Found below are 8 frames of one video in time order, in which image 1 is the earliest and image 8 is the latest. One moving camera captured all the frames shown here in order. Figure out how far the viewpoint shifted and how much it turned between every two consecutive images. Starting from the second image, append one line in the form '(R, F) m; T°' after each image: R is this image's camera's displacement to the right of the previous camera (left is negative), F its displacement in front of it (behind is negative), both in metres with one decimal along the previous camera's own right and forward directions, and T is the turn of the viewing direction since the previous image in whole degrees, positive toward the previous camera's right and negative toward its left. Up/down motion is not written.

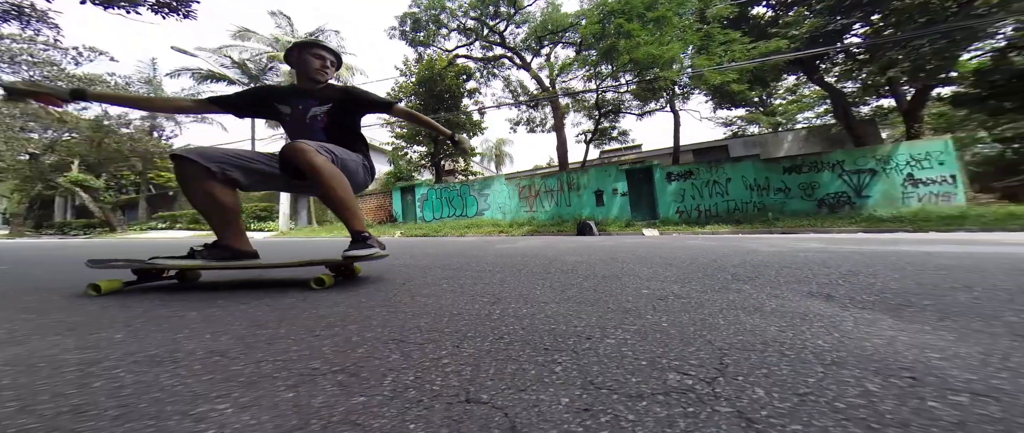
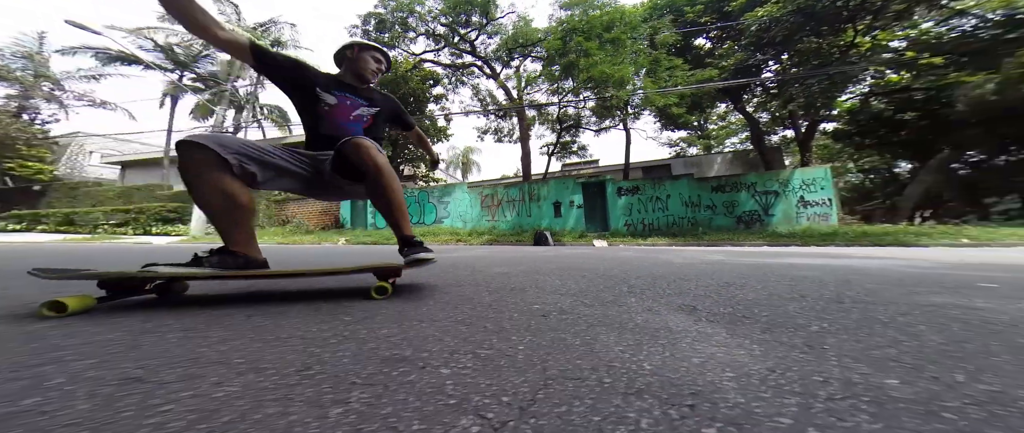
(+0.1, 0.0) m; +11°
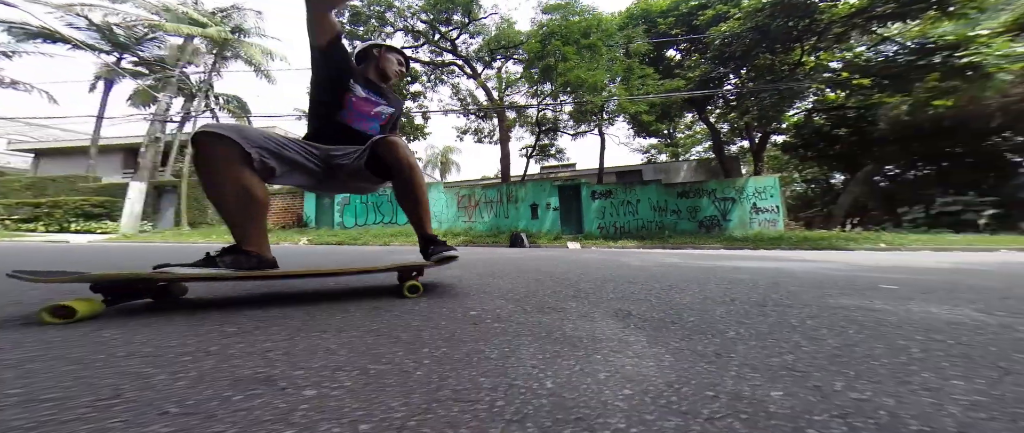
(+0.1, 0.0) m; +6°
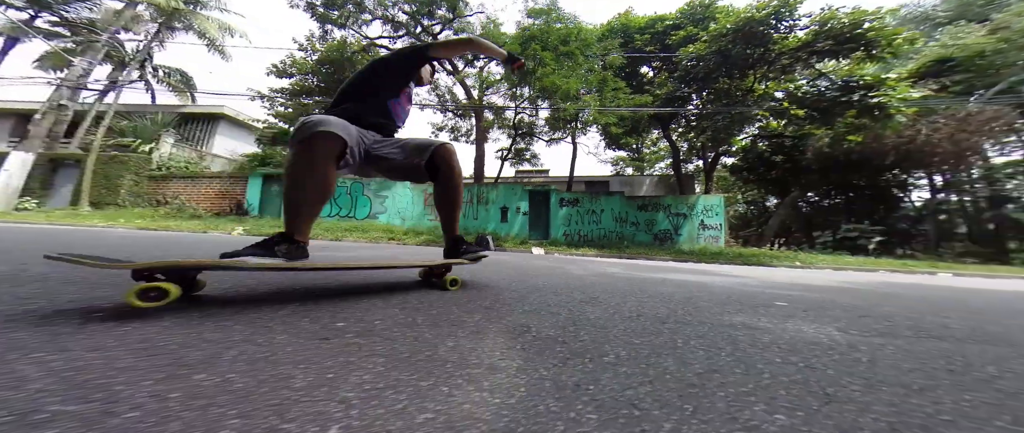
(+0.1, 0.0) m; +8°
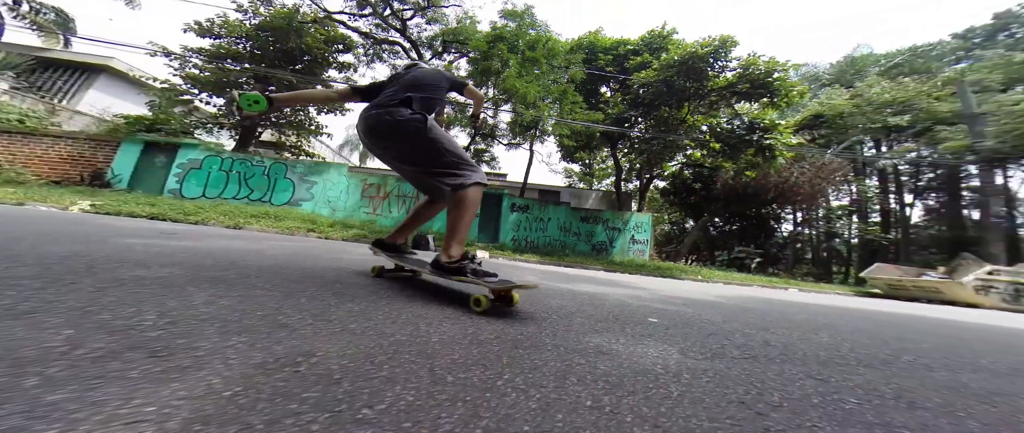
(+0.3, +0.1) m; +12°
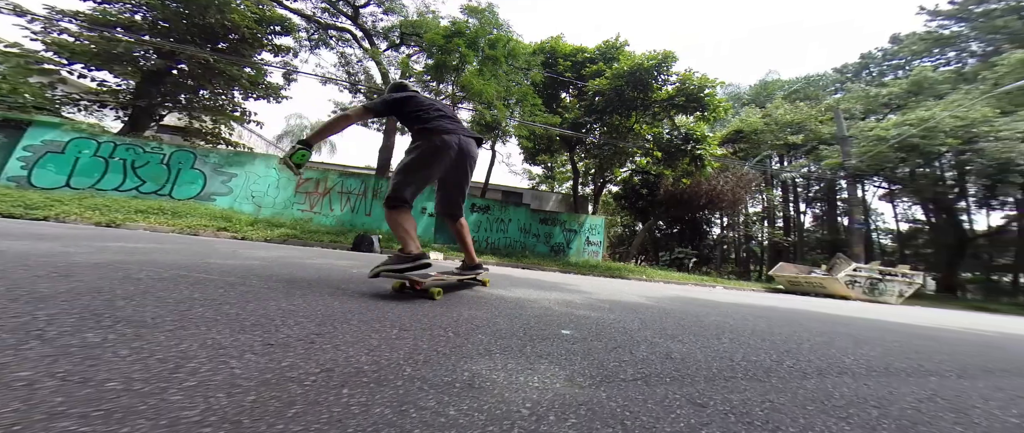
(+0.3, +0.2) m; +8°
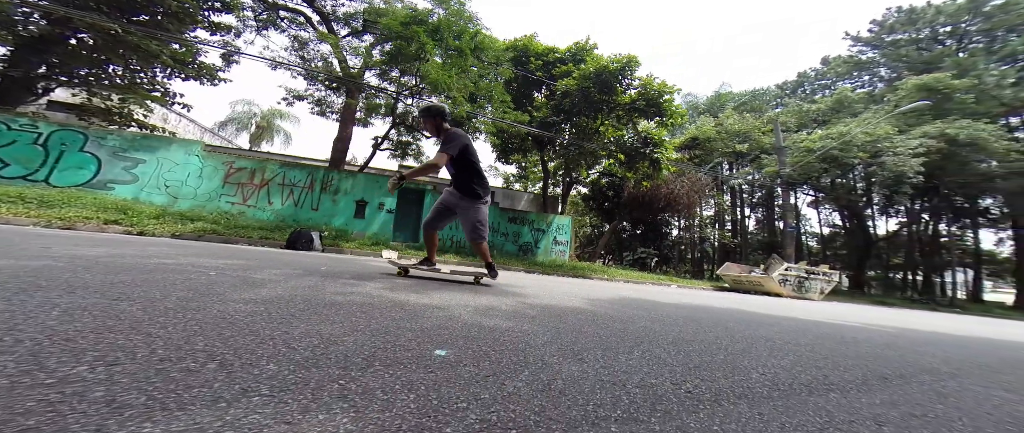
(+0.6, +0.4) m; +6°
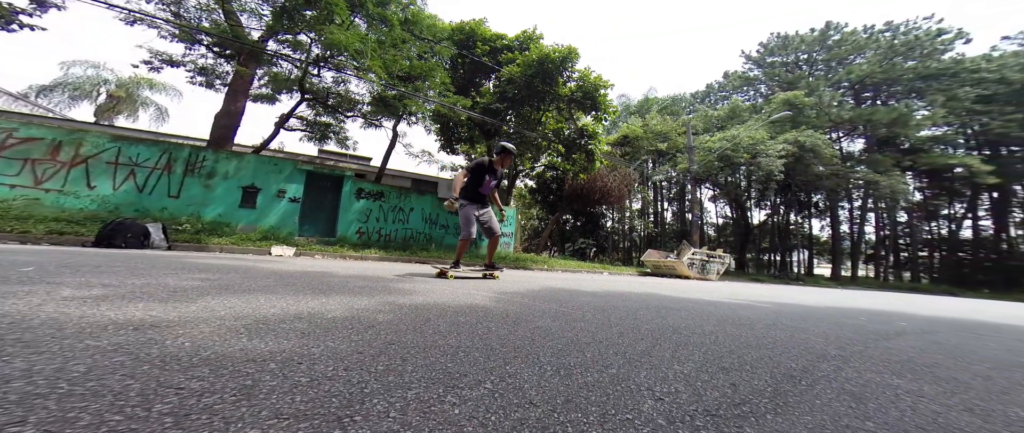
(+1.1, +1.3) m; +11°
